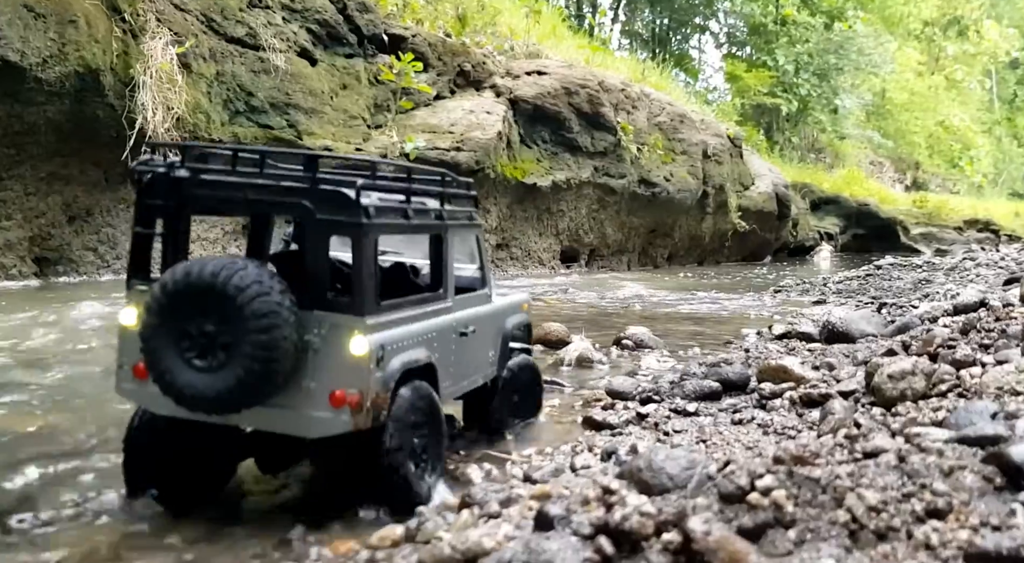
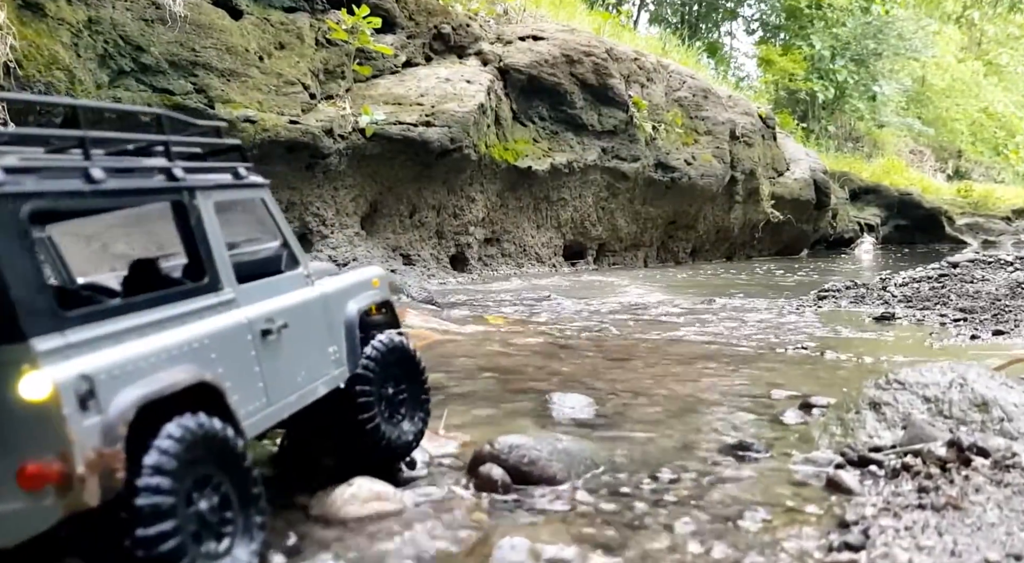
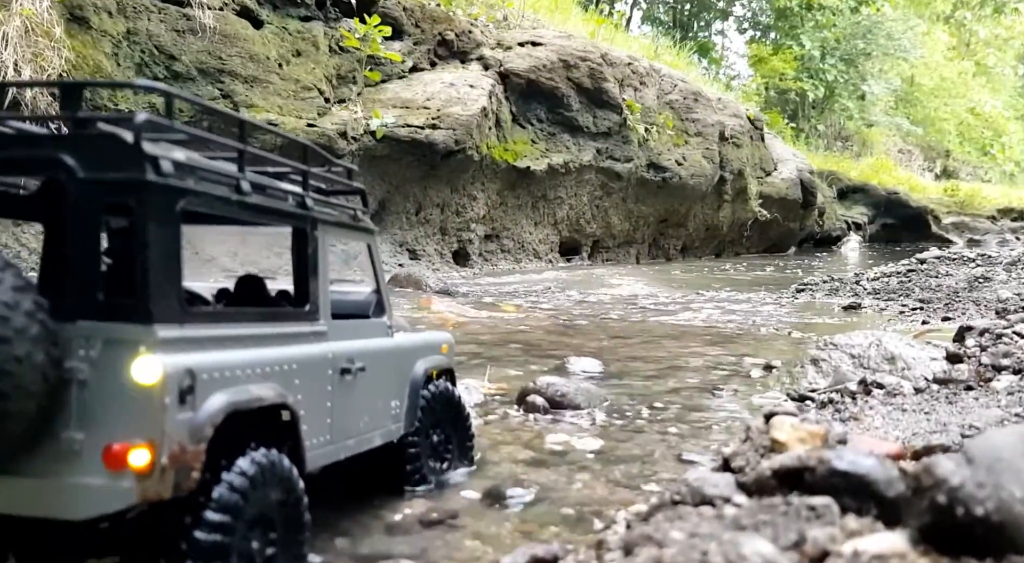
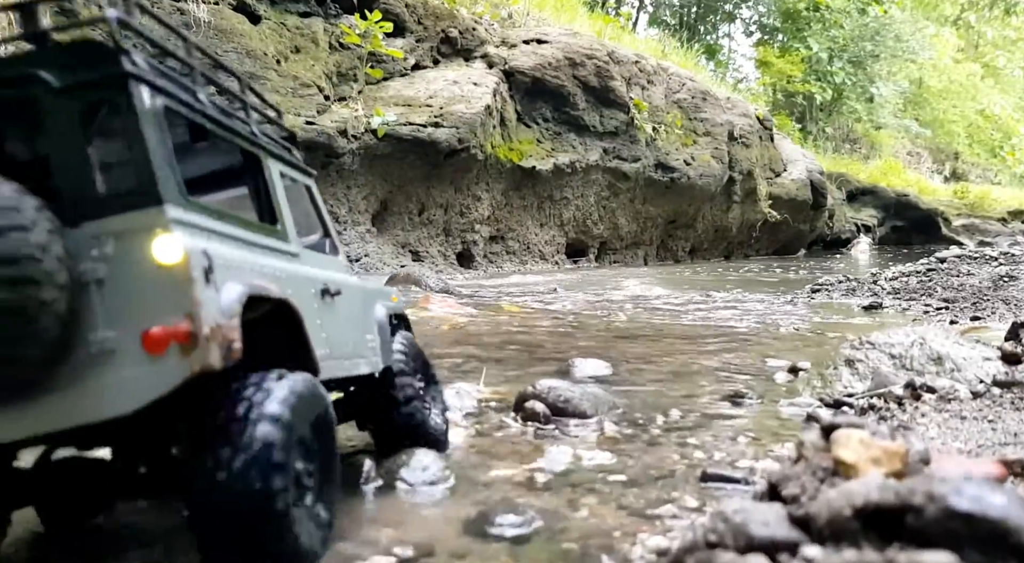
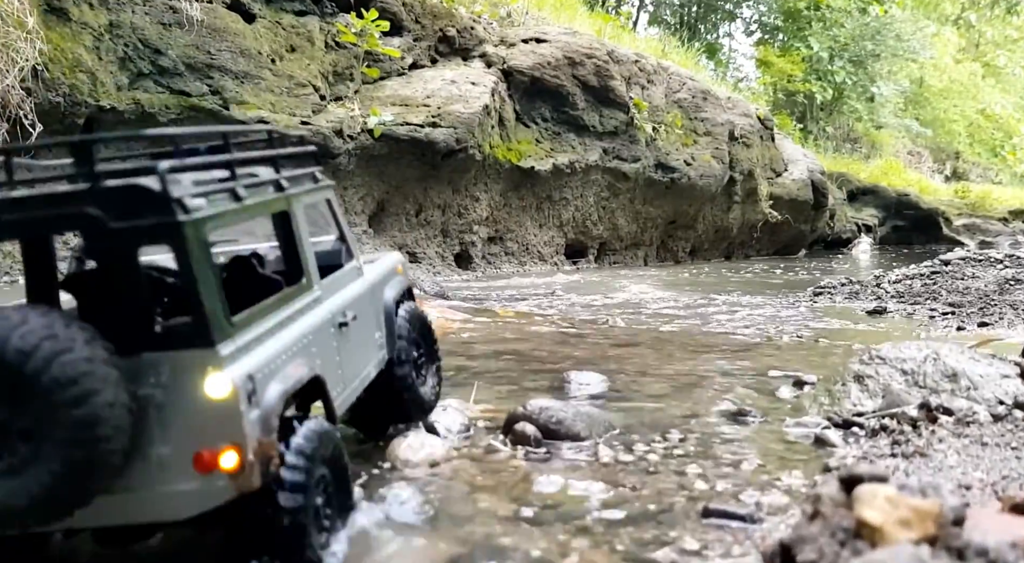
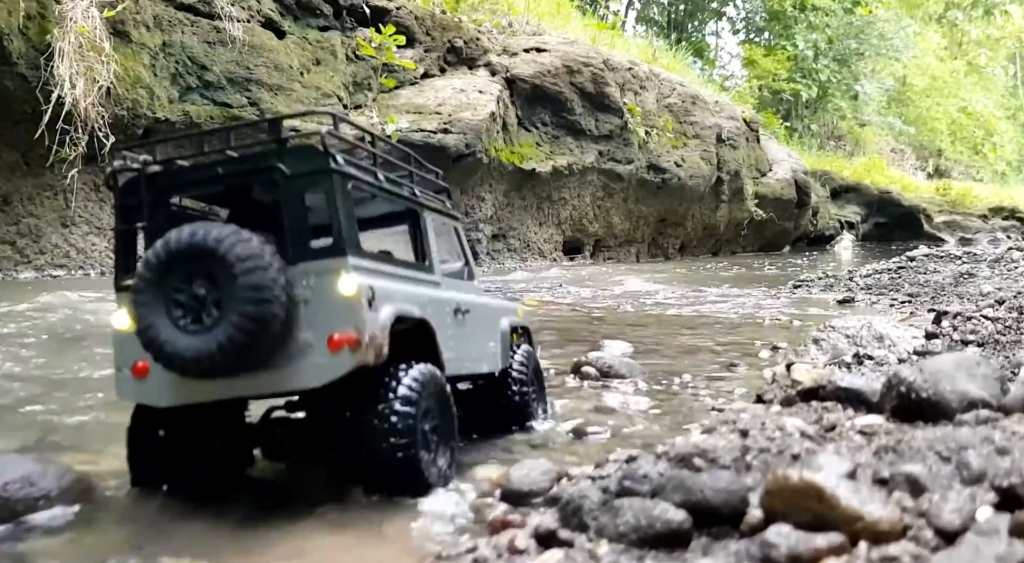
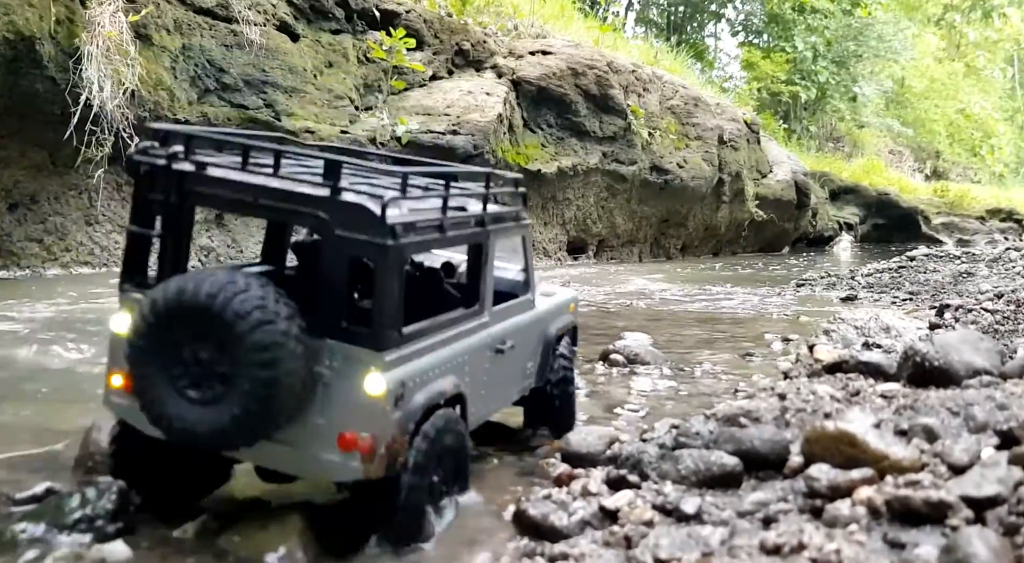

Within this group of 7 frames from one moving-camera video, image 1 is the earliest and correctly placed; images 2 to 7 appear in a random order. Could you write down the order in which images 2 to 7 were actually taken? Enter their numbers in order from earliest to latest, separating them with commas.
7, 6, 3, 4, 5, 2
